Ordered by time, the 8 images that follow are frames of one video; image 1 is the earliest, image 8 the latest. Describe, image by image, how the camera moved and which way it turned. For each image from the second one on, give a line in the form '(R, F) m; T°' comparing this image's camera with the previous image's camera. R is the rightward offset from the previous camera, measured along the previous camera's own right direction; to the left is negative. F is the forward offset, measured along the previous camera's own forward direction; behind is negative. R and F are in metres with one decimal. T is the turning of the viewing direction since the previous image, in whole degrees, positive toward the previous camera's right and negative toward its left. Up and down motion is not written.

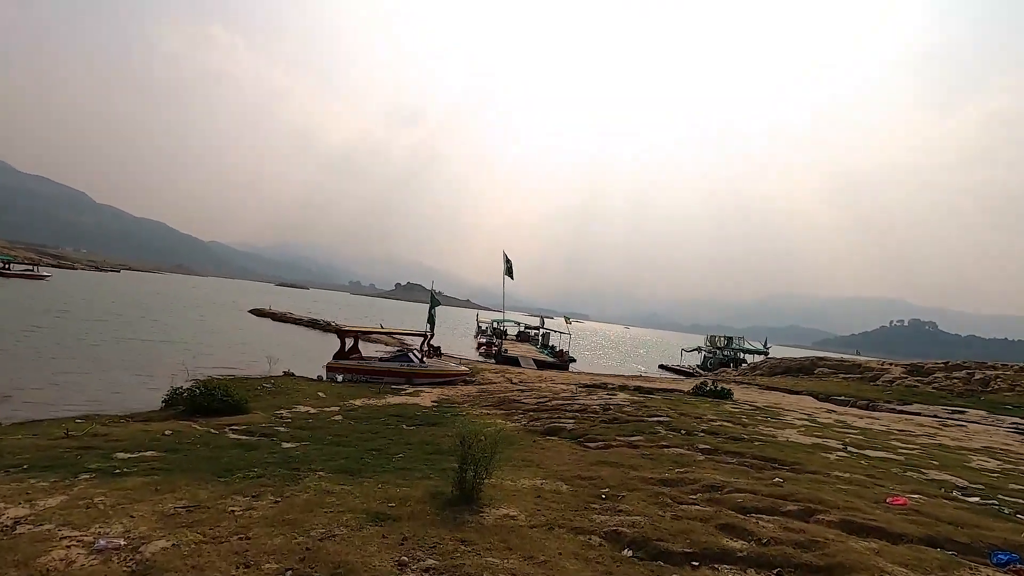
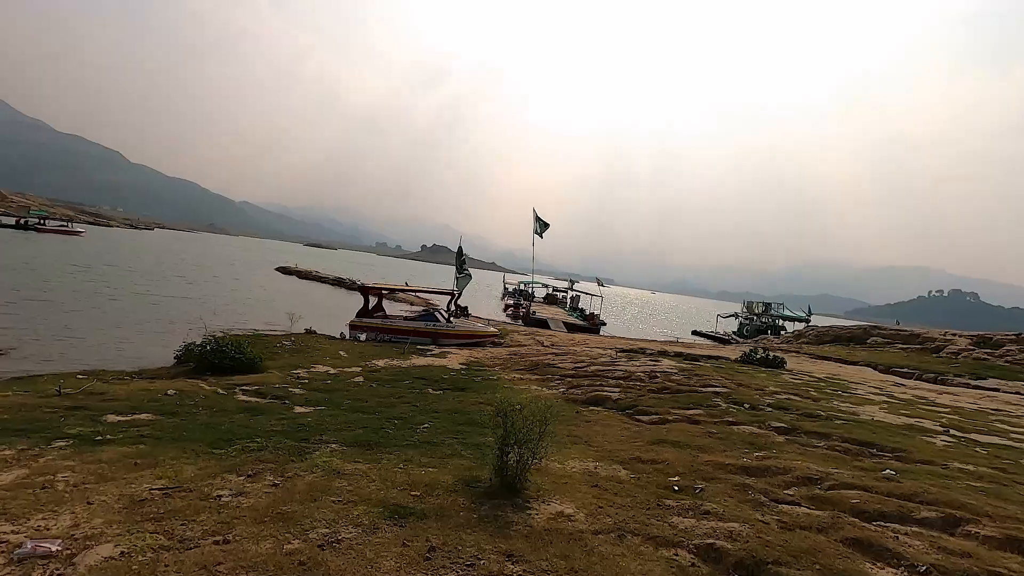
(-0.4, +2.0) m; -3°
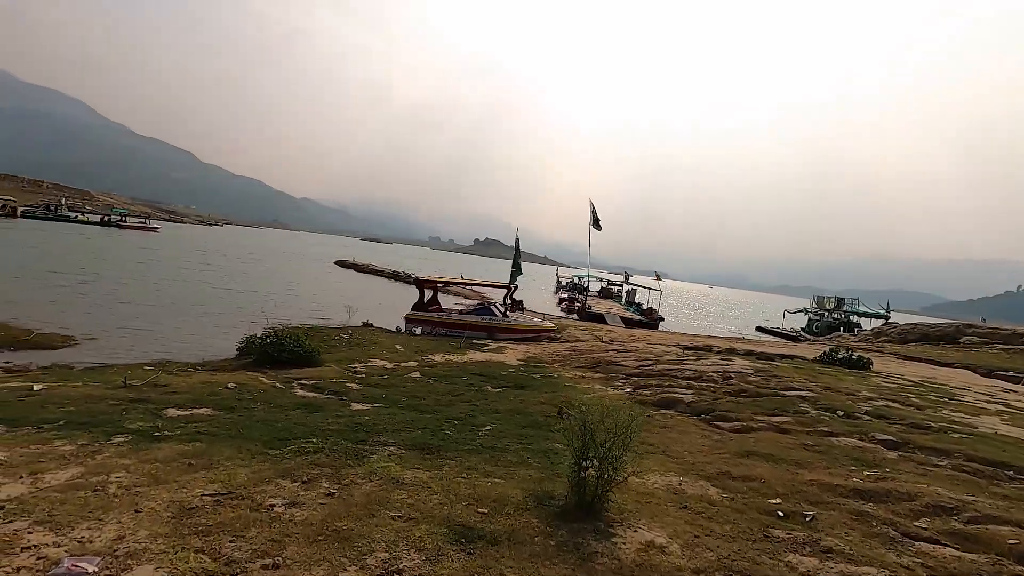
(-0.3, +0.8) m; -5°
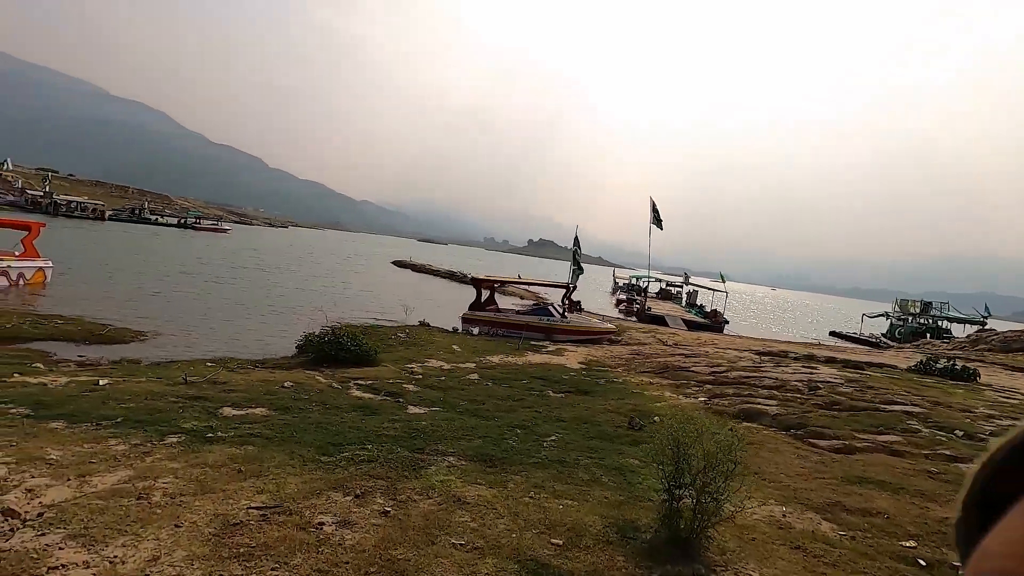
(-0.3, +0.9) m; -6°
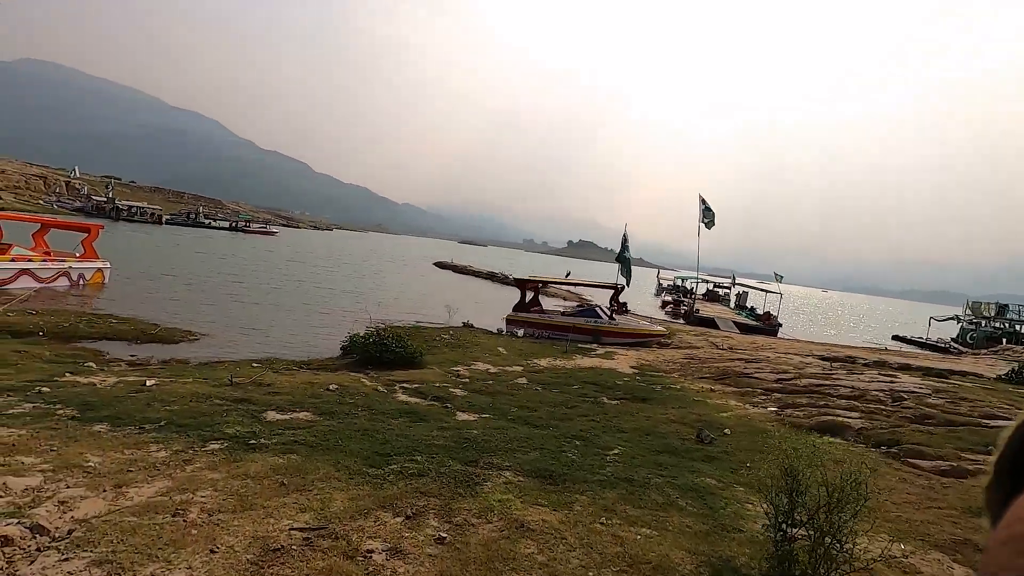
(-0.3, +0.7) m; -4°
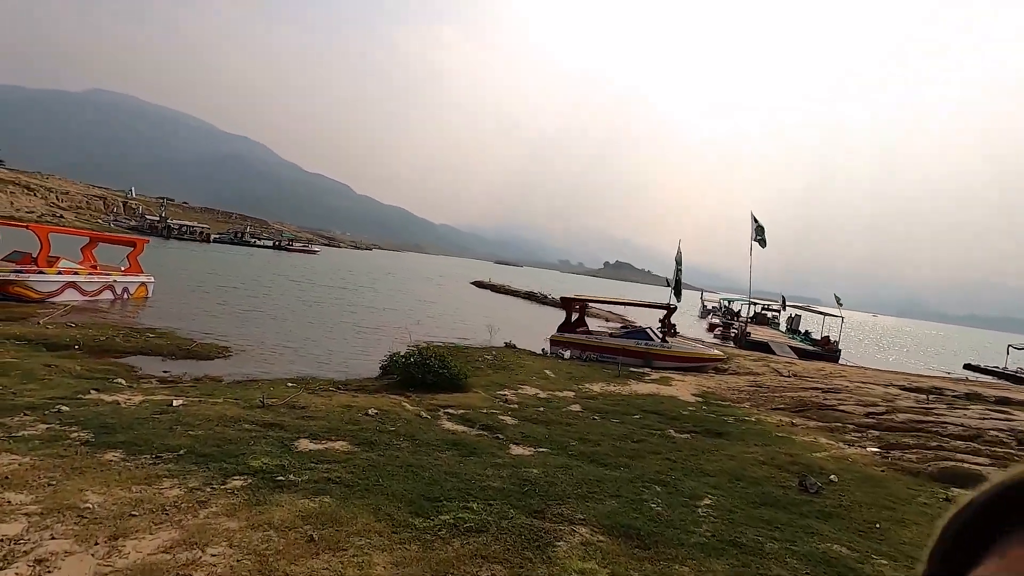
(-0.5, +1.3) m; -4°
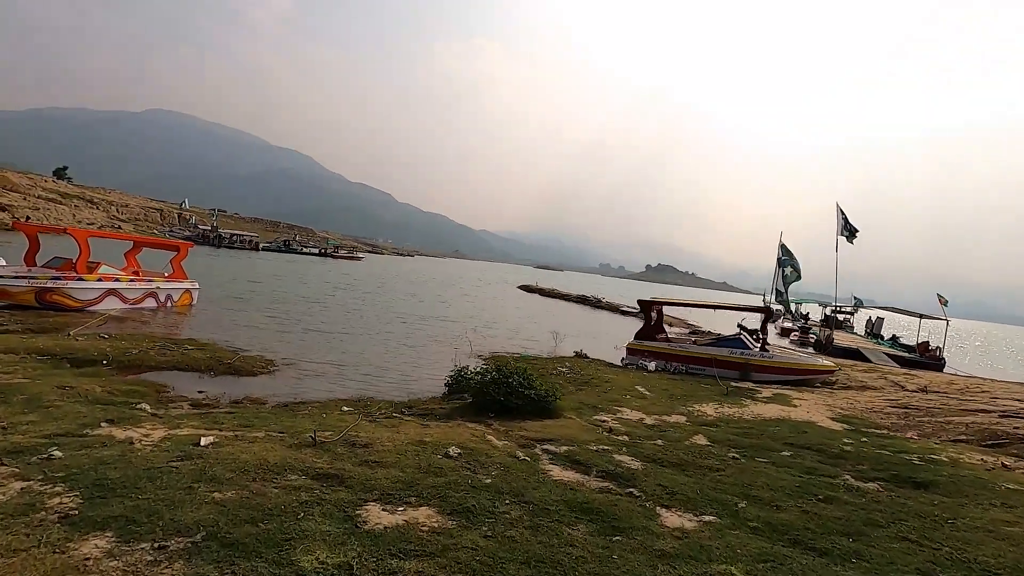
(-1.3, +2.8) m; -4°
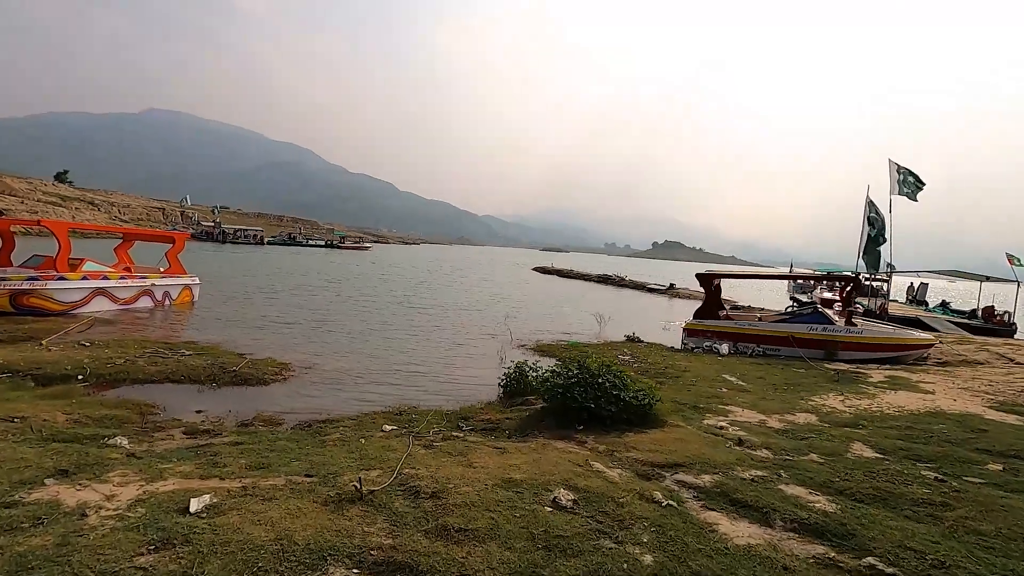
(-1.3, +2.8) m; -1°
